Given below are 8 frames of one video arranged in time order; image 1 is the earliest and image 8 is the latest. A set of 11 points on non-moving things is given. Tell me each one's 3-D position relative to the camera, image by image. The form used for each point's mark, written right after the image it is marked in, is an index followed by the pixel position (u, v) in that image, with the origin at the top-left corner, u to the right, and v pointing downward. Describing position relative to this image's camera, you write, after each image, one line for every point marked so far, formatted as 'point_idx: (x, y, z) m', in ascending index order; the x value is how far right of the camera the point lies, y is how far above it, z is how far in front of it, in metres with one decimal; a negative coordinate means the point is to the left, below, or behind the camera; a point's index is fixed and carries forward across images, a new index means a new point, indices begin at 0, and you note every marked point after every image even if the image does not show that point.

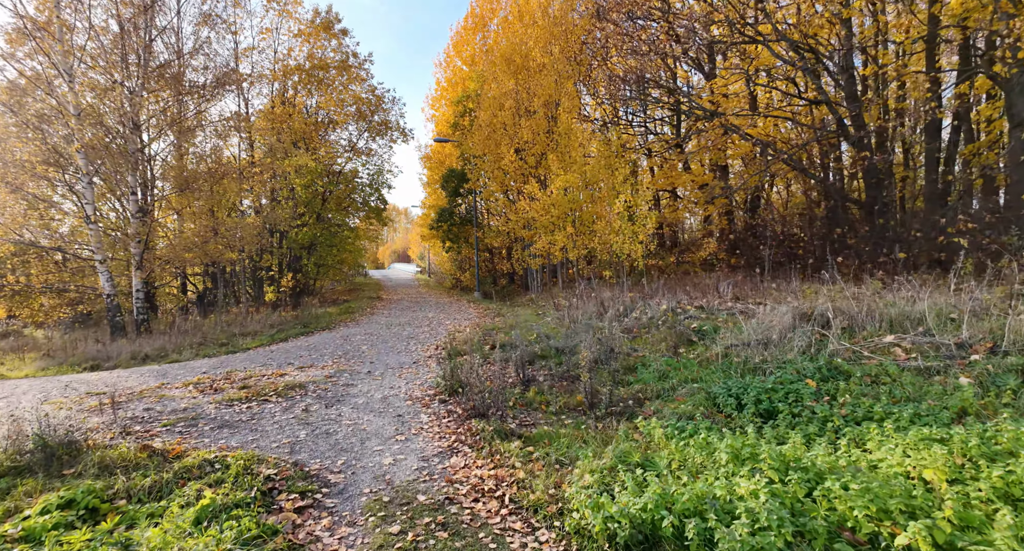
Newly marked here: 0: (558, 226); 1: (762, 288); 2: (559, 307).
0: (+1.5, +1.6, +16.9) m
1: (+5.5, -0.2, +11.3) m
2: (+1.3, -0.9, +13.4) m
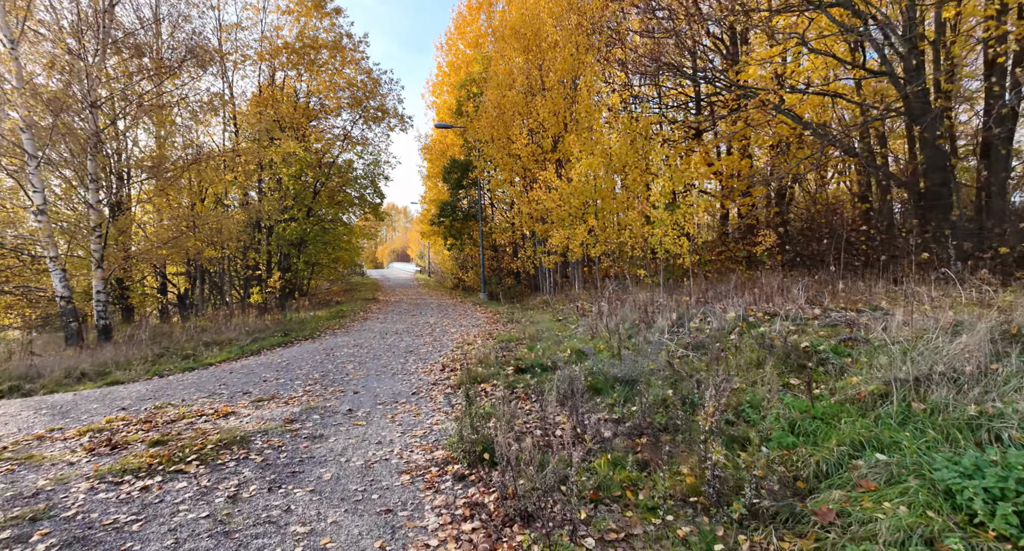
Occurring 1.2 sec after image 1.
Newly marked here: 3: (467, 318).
0: (+1.8, +1.6, +14.9) m
1: (+5.8, -0.2, +9.4) m
2: (+1.7, -0.8, +11.4) m
3: (-1.1, -1.1, +13.5) m
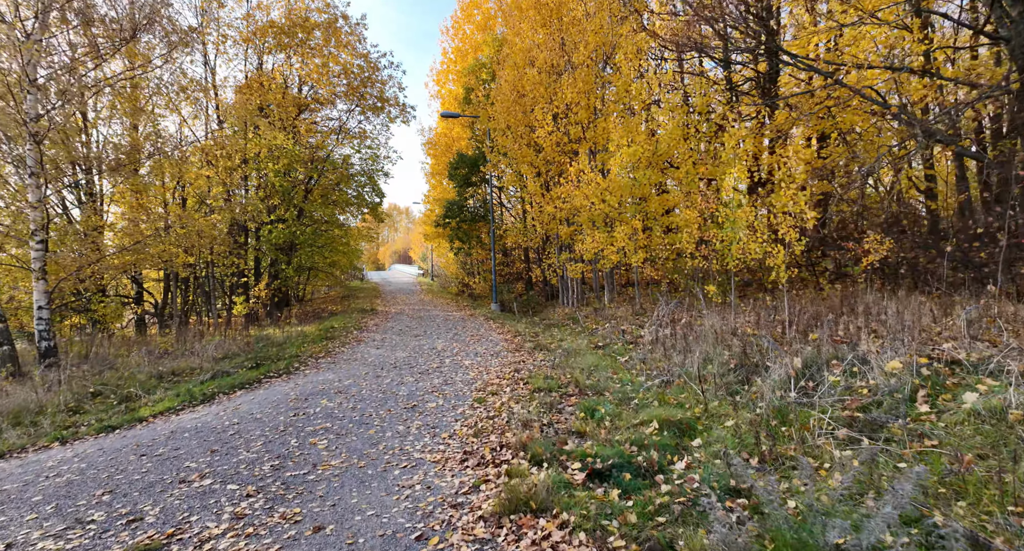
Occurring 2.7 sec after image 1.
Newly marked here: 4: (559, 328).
0: (+2.3, +1.3, +12.4) m
1: (+6.3, -0.5, +6.9) m
2: (+2.2, -1.1, +9.0) m
3: (-0.6, -1.4, +11.1) m
4: (+1.2, -1.3, +13.1) m
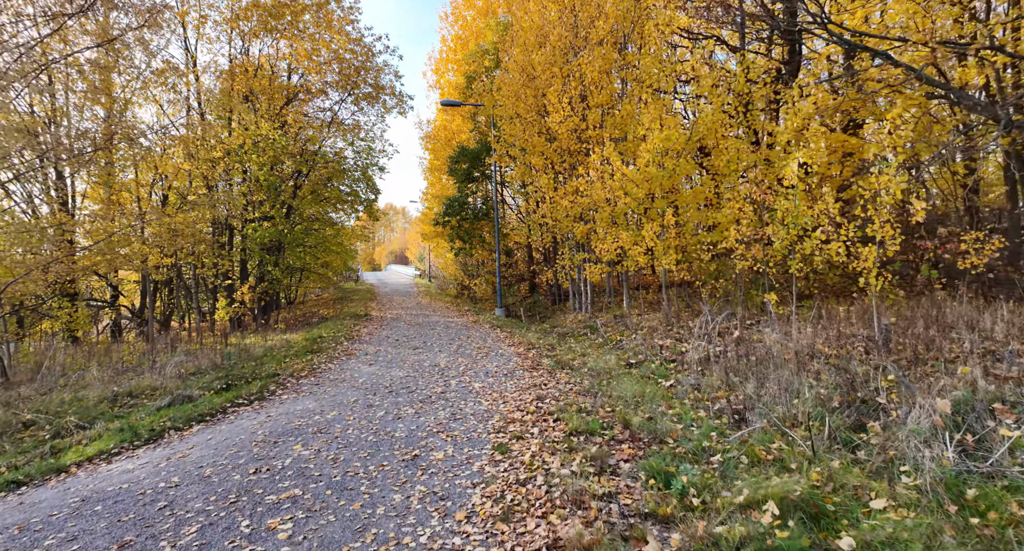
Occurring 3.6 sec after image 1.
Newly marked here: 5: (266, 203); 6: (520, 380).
0: (+2.6, +1.2, +11.0) m
1: (+6.6, -0.5, +5.5) m
2: (+2.4, -1.2, +7.5) m
3: (-0.3, -1.5, +9.6) m
4: (+1.5, -1.4, +11.6) m
5: (-9.0, +2.7, +19.4) m
6: (+0.1, -1.5, +7.8) m
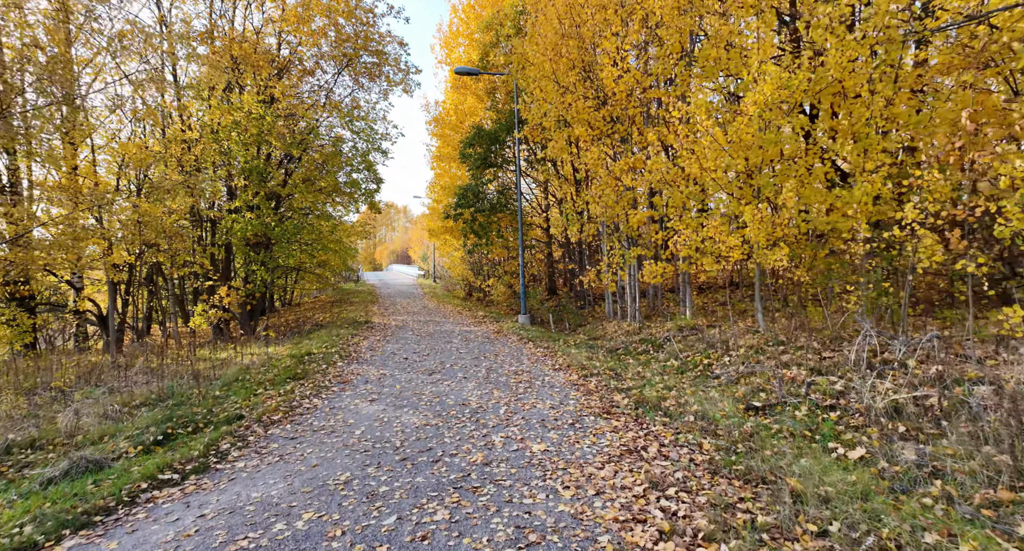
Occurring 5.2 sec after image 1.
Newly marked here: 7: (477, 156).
0: (+3.3, +1.2, +8.3) m
1: (+7.3, -0.6, +2.8) m
2: (+3.2, -1.2, +4.8) m
3: (+0.4, -1.5, +6.9) m
4: (+2.2, -1.4, +8.9) m
5: (-8.3, +2.7, +16.7) m
6: (+0.9, -1.6, +5.2) m
7: (-1.2, +4.0, +17.7) m
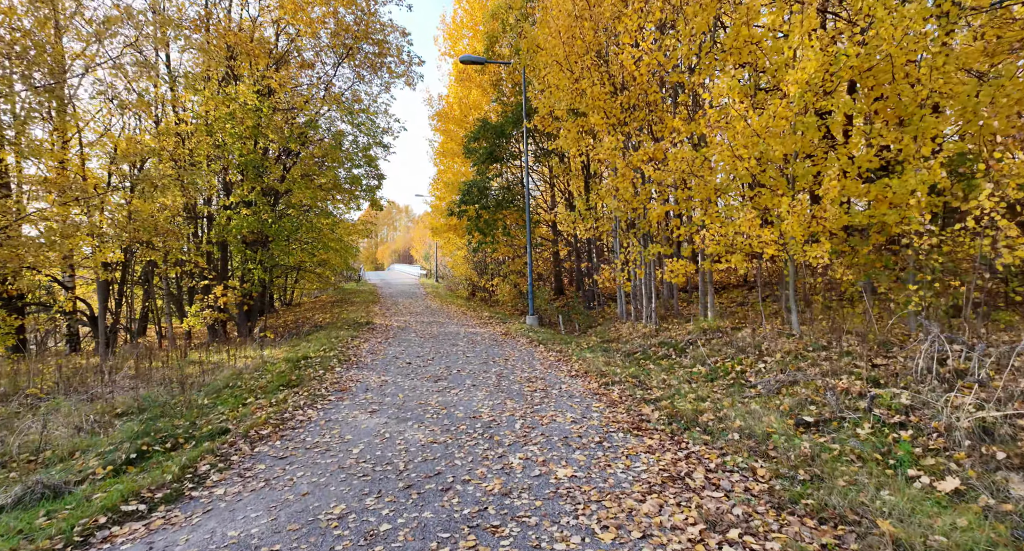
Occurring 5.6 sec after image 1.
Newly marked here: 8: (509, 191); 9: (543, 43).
0: (+3.5, +1.2, +7.6) m
1: (+7.5, -0.6, +2.1) m
2: (+3.3, -1.2, +4.1) m
3: (+0.6, -1.5, +6.2) m
4: (+2.4, -1.4, +8.3) m
5: (-8.1, +2.7, +16.1) m
6: (+1.0, -1.5, +4.5) m
7: (-0.9, +4.0, +17.0) m
8: (-0.1, +2.8, +17.7) m
9: (+0.6, +4.8, +11.2) m
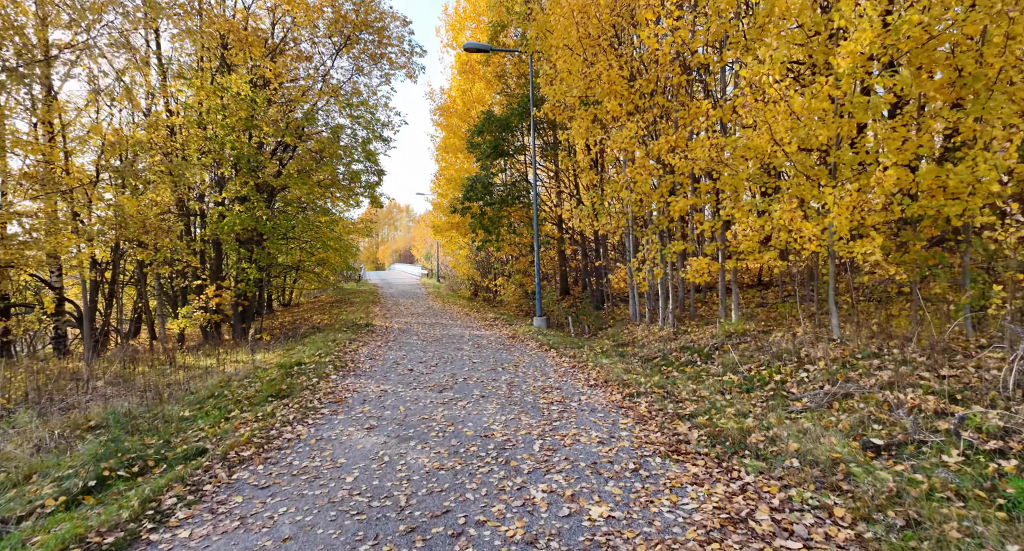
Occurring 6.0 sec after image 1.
0: (+3.7, +1.2, +6.9) m
1: (+7.7, -0.5, +1.3) m
2: (+3.5, -1.2, +3.4) m
3: (+0.8, -1.5, +5.5) m
4: (+2.5, -1.4, +7.5) m
5: (-7.9, +2.7, +15.4) m
6: (+1.2, -1.5, +3.8) m
7: (-0.8, +4.0, +16.3) m
8: (+0.1, +2.8, +17.0) m
9: (+0.8, +4.8, +10.4) m
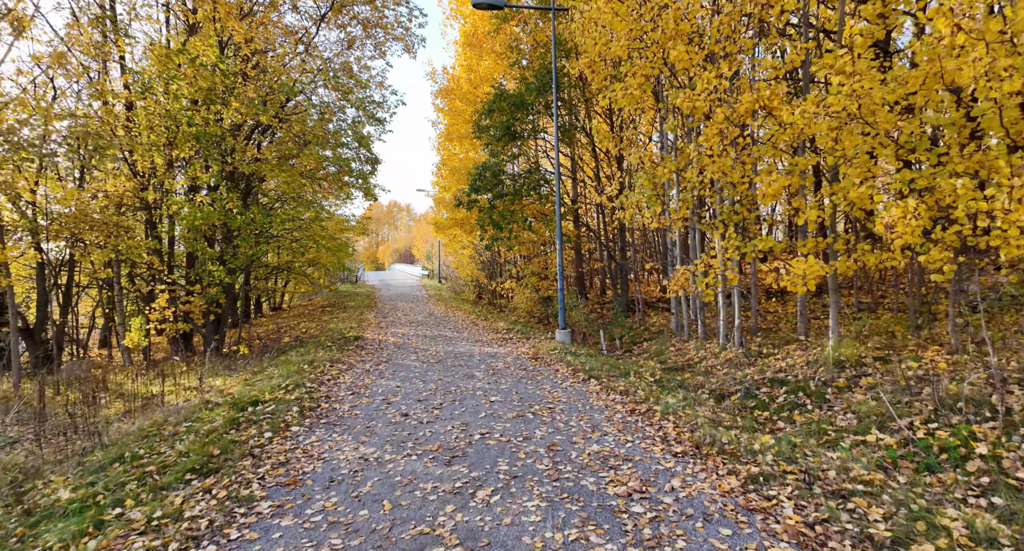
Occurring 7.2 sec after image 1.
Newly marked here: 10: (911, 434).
0: (+4.0, +1.1, +4.5) m
1: (+8.0, -0.6, -1.1) m
2: (+3.9, -1.3, +1.0) m
3: (+1.1, -1.6, +3.1) m
4: (+2.9, -1.5, +5.2) m
5: (-7.5, +2.6, +13.0) m
6: (+1.6, -1.6, +1.4) m
7: (-0.4, +3.9, +13.9) m
8: (+0.5, +2.7, +14.6) m
9: (+1.2, +4.7, +8.0) m
10: (+3.5, -1.3, +4.6) m
